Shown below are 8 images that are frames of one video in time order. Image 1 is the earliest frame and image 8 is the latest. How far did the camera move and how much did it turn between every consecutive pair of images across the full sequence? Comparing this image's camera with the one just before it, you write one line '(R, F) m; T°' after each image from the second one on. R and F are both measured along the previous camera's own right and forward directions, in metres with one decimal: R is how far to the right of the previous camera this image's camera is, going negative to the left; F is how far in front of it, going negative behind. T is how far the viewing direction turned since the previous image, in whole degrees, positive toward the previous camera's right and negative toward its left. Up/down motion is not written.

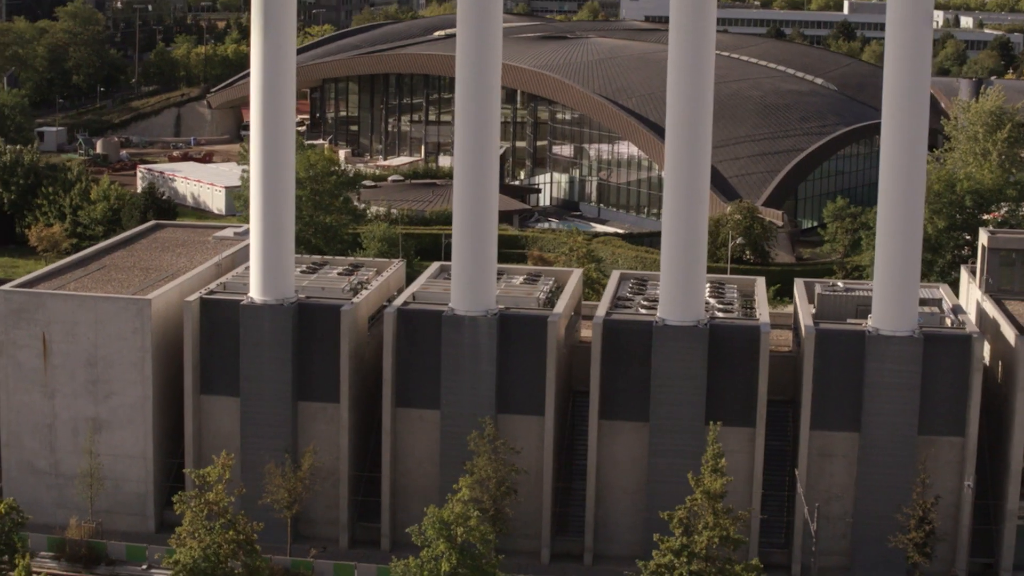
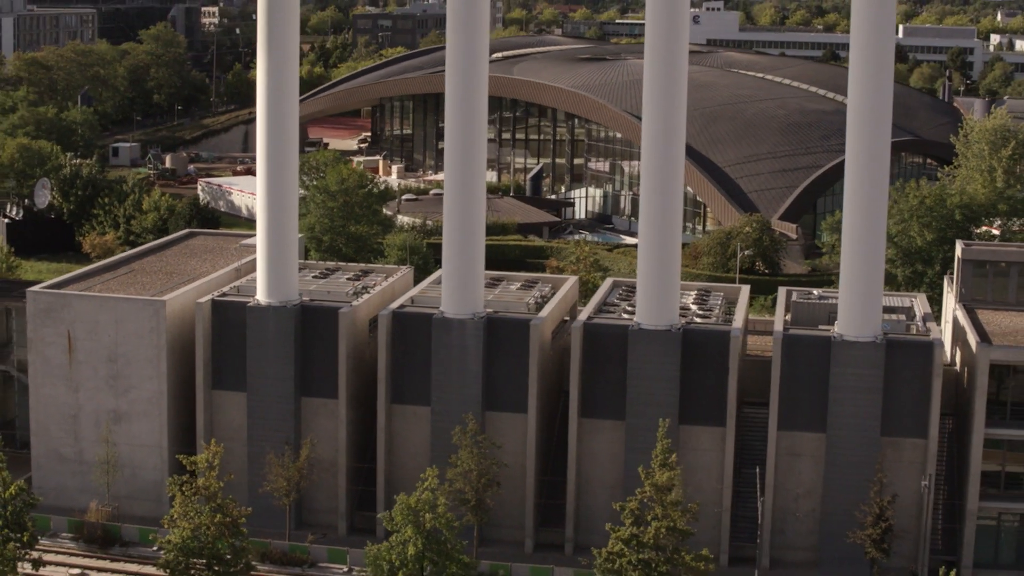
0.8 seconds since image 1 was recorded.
(+3.1, -2.0) m; -5°
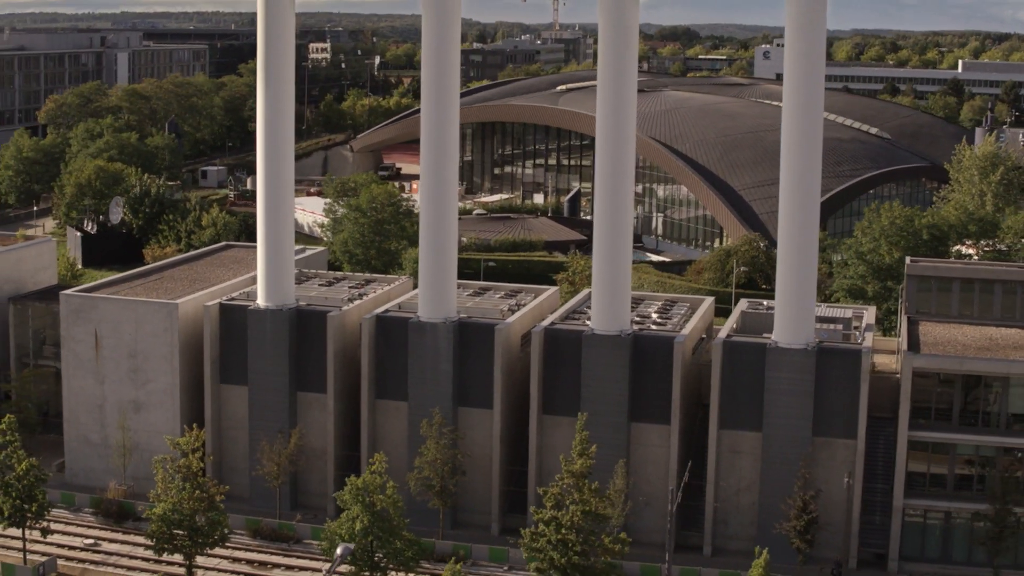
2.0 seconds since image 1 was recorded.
(+5.0, -3.2) m; -7°
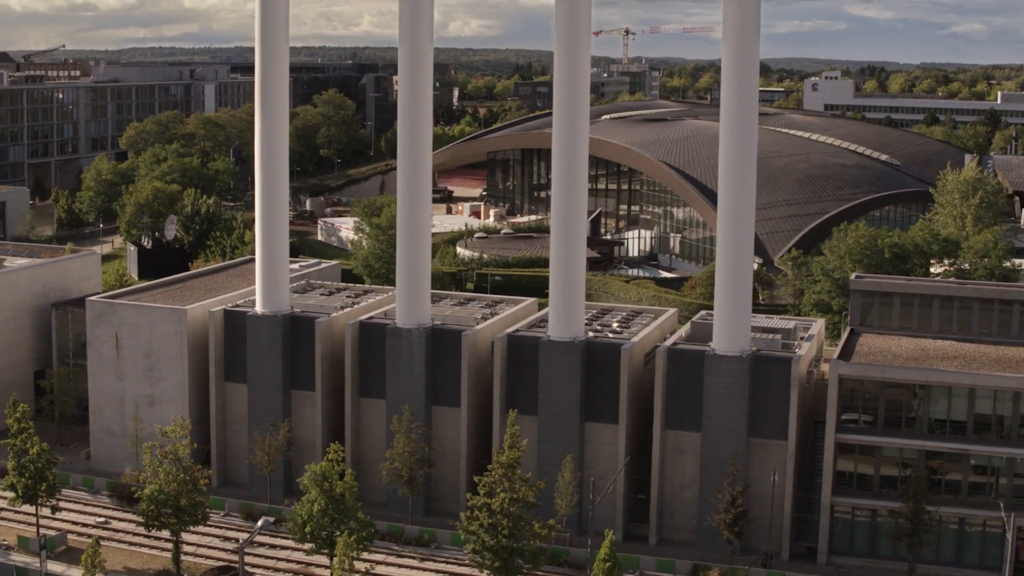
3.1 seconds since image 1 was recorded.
(+4.9, -3.4) m; -6°
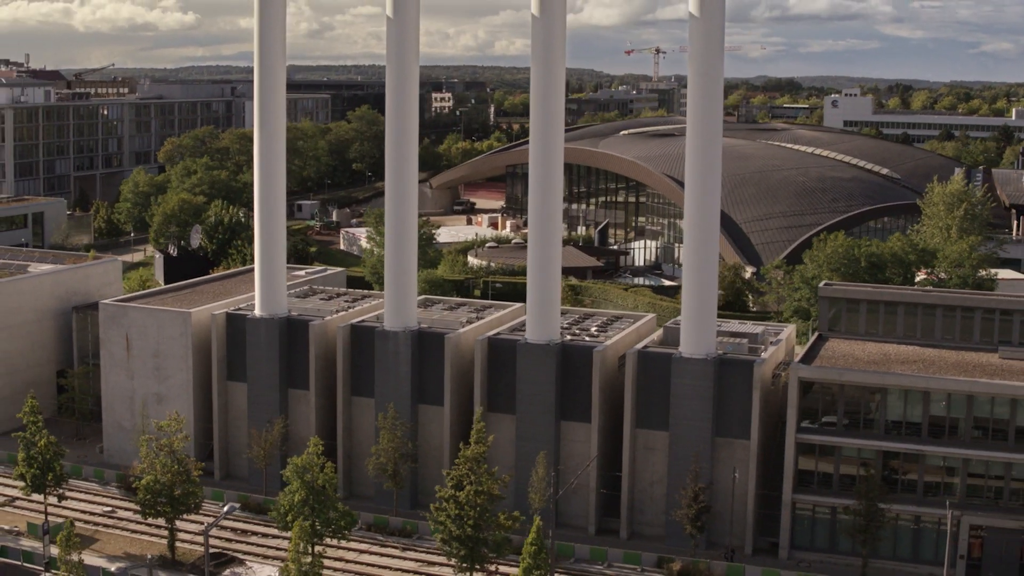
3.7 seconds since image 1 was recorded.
(+2.7, -2.1) m; -3°
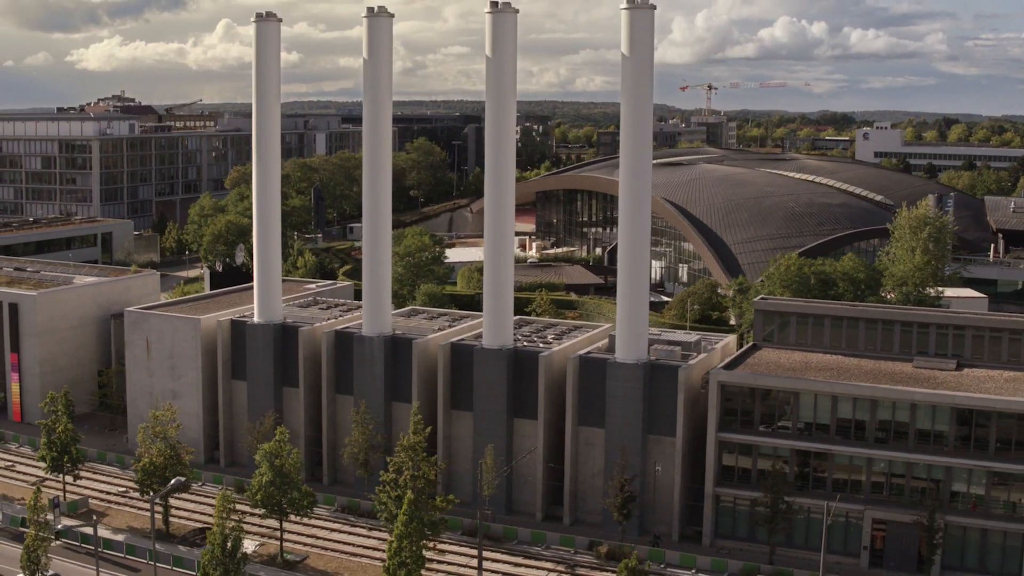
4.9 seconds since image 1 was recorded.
(+6.1, -4.7) m; -6°
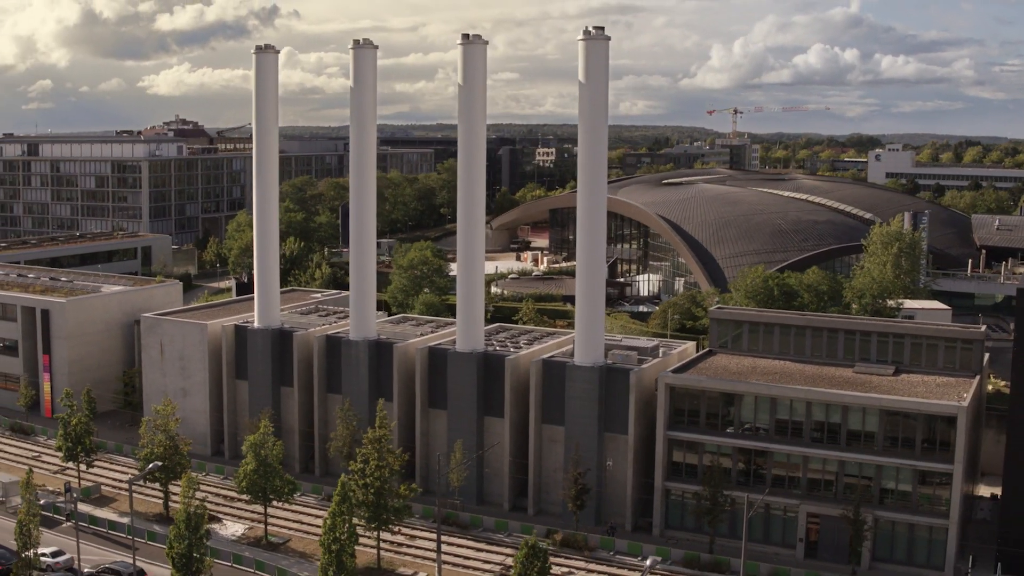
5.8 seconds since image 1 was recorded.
(+4.3, -3.8) m; -4°
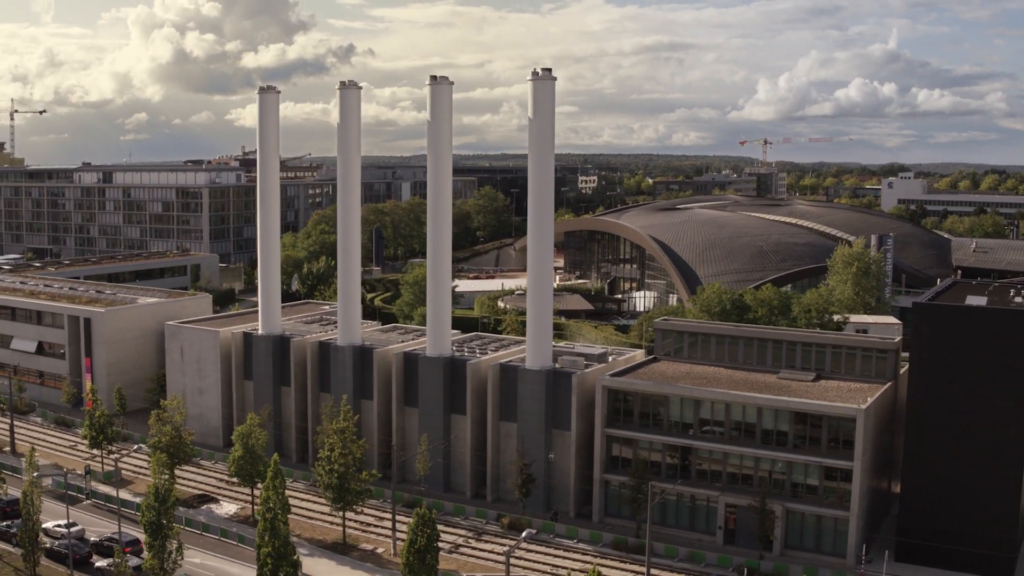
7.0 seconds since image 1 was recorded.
(+6.6, -5.5) m; -6°
